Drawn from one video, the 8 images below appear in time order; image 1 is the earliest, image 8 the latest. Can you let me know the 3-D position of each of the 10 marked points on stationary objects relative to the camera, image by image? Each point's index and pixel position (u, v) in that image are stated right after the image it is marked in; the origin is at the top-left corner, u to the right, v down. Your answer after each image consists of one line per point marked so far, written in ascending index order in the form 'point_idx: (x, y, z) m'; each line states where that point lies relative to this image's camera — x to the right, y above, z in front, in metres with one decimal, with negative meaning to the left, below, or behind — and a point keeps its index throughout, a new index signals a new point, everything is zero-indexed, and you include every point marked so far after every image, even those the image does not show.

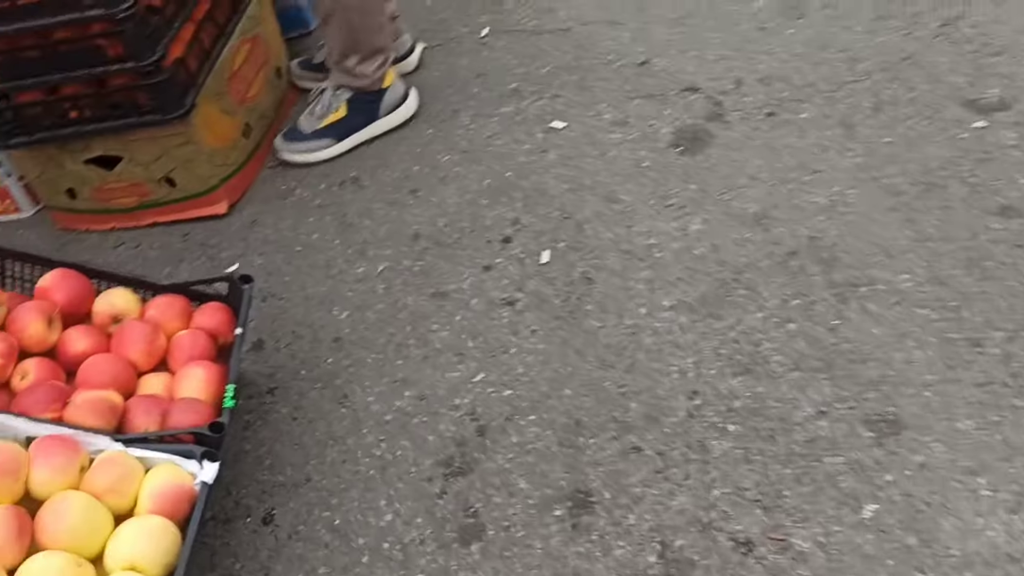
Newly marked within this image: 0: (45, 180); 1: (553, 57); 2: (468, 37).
0: (-1.4, +0.3, +2.5) m
1: (+0.1, +0.8, +2.8) m
2: (-0.2, +0.9, +3.0) m
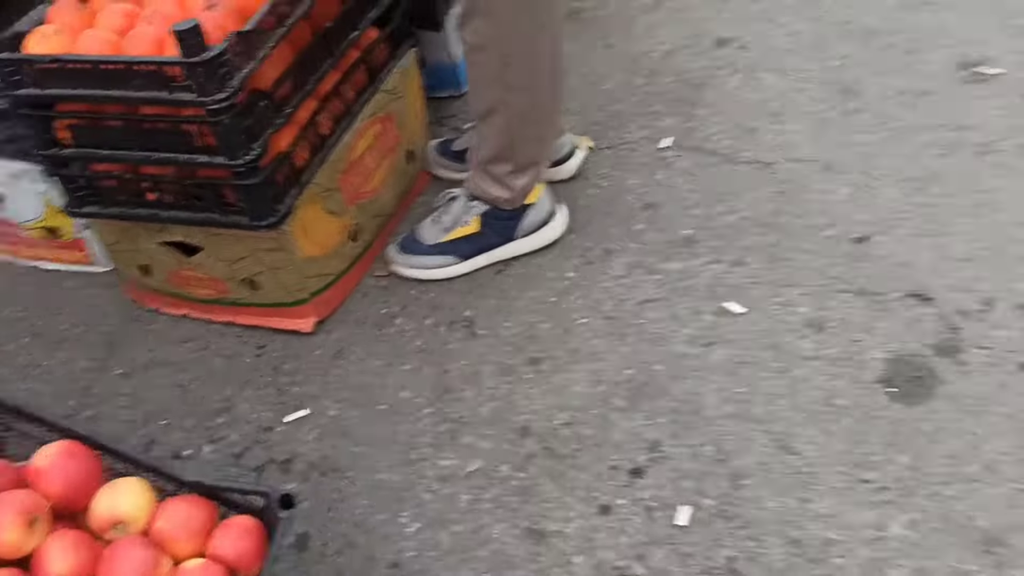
0: (-1.0, +0.1, +2.1) m
1: (+0.6, +0.2, +2.2) m
2: (+0.4, +0.4, +2.5) m
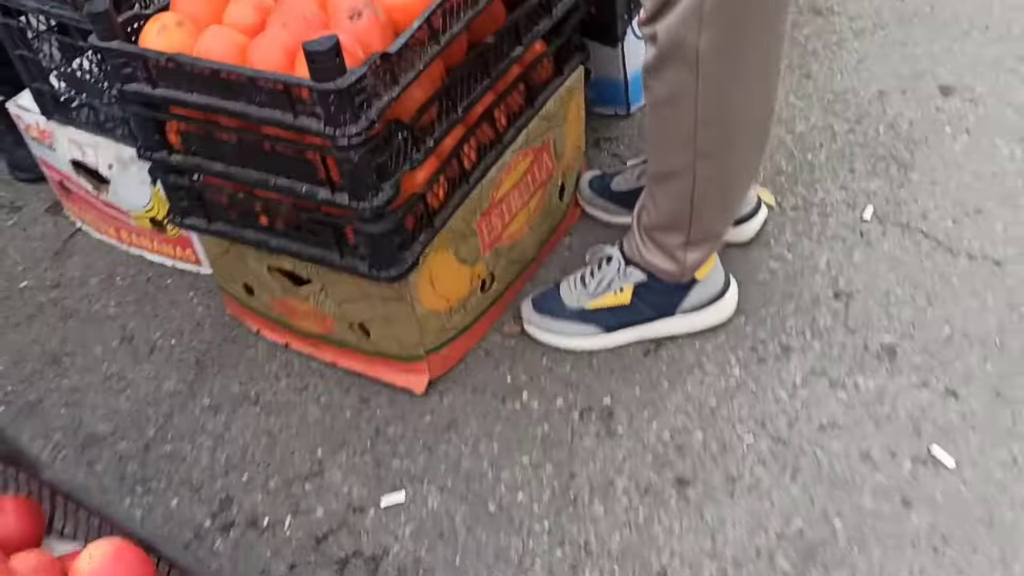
0: (-0.6, 0.0, +1.9) m
1: (+1.0, 0.0, +1.8) m
2: (+0.8, +0.2, +2.0) m
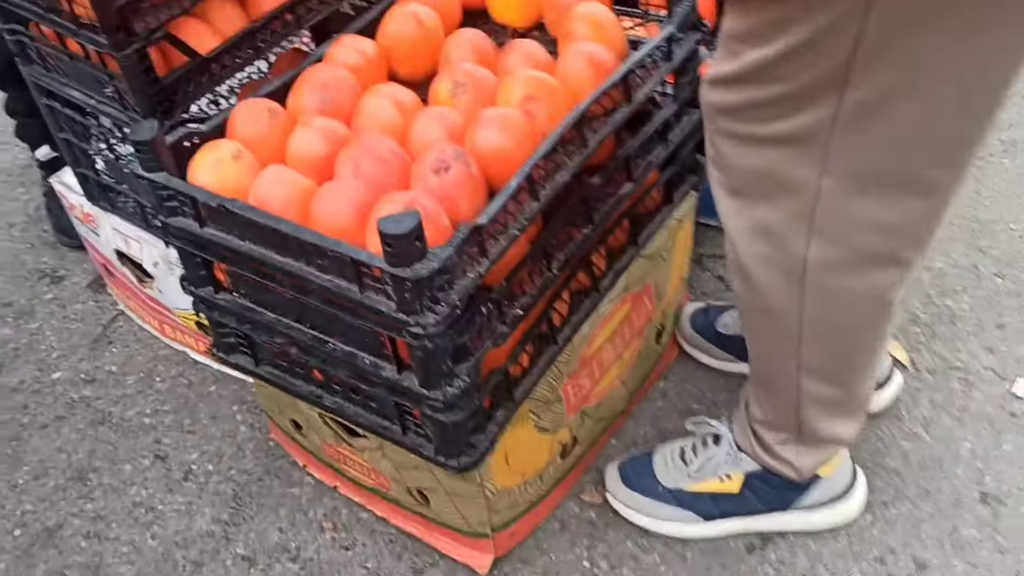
0: (-0.5, -0.2, +1.7) m
1: (+1.1, -0.4, +1.5) m
2: (+1.0, -0.2, +1.7) m
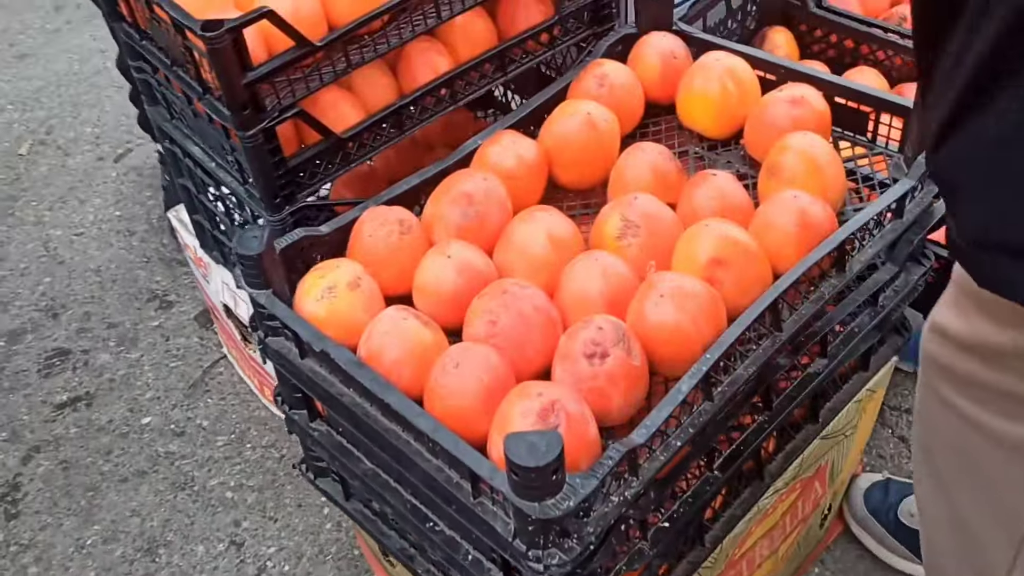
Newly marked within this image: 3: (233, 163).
0: (-0.3, -0.4, +1.4) m
1: (+1.2, -0.9, +1.1) m
2: (+1.2, -0.6, +1.3) m
3: (-0.4, +0.2, +1.3) m
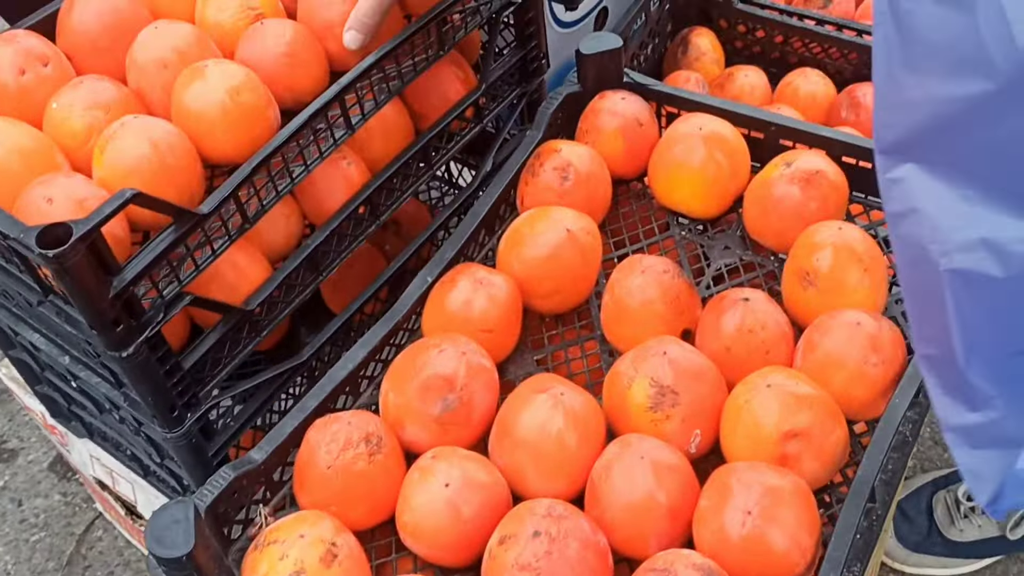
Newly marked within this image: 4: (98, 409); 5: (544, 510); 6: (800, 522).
0: (-0.2, -0.6, +1.2) m
1: (+1.4, -0.9, +1.1) m
2: (+1.2, -0.6, +1.3) m
3: (-0.5, -0.1, +0.9) m
4: (-0.5, -0.2, +1.1) m
5: (0.0, -0.2, +0.8) m
6: (+0.3, -0.2, +0.8) m
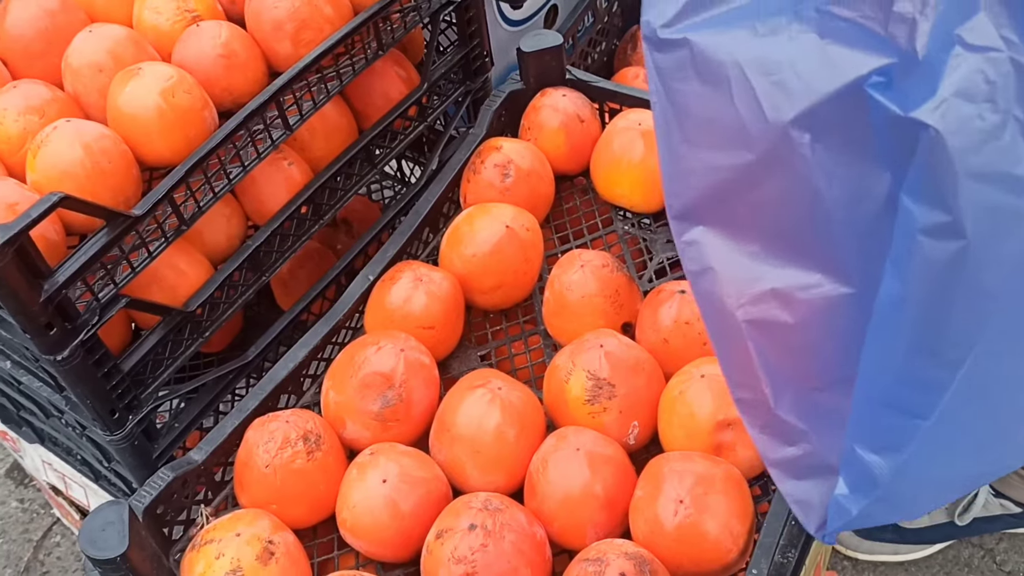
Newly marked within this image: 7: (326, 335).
0: (-0.3, -0.6, +1.2) m
1: (+1.3, -0.8, +1.1) m
2: (+1.1, -0.6, +1.3) m
3: (-0.5, -0.1, +0.9) m
4: (-0.6, -0.2, +1.1) m
5: (0.0, -0.2, +0.8) m
6: (+0.2, -0.2, +0.8) m
7: (-0.2, -0.1, +1.0) m
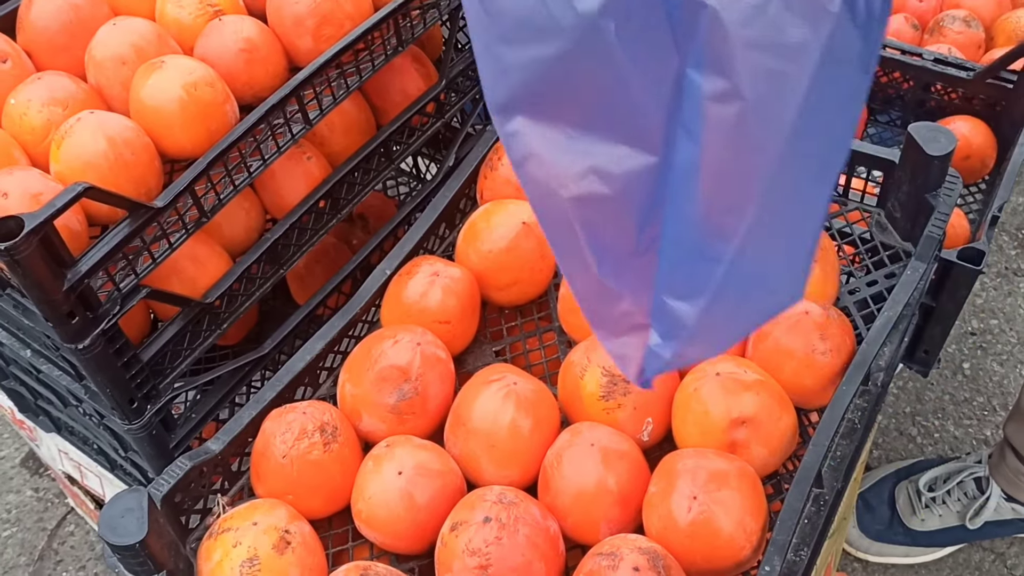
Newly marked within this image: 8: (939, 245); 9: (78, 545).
0: (-0.3, -0.6, +1.2) m
1: (+1.3, -0.9, +1.1) m
2: (+1.2, -0.6, +1.3) m
3: (-0.5, -0.1, +0.9) m
4: (-0.6, -0.2, +1.1) m
5: (0.0, -0.2, +0.8) m
6: (+0.2, -0.2, +0.8) m
7: (-0.2, 0.0, +1.0) m
8: (+0.5, +0.1, +1.0) m
9: (-0.8, -0.5, +1.5) m
